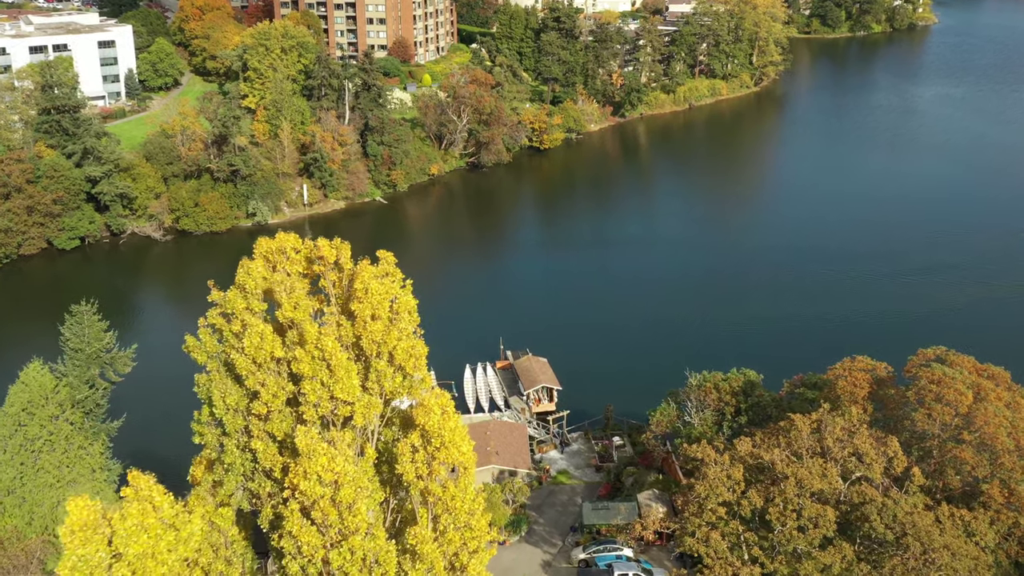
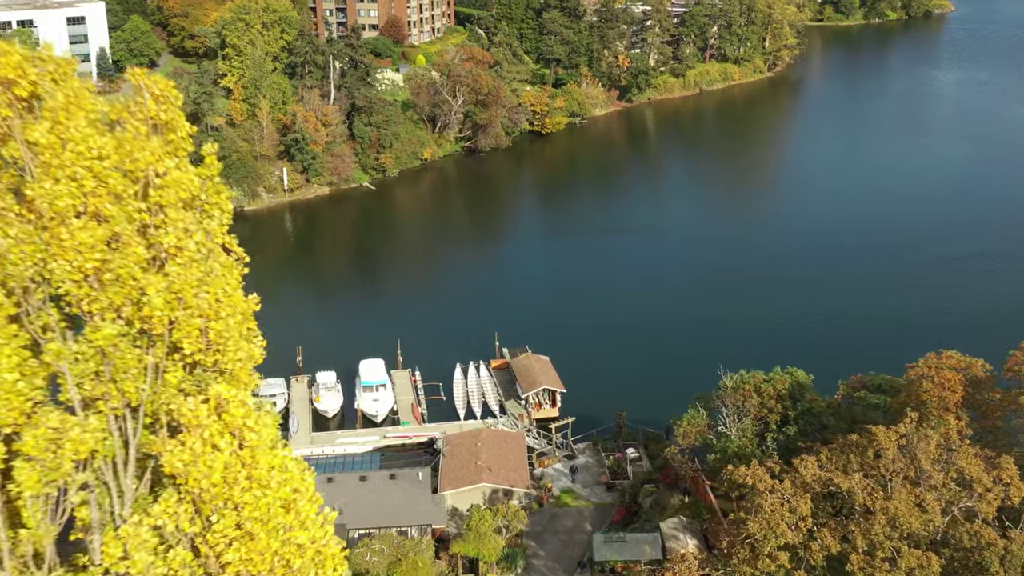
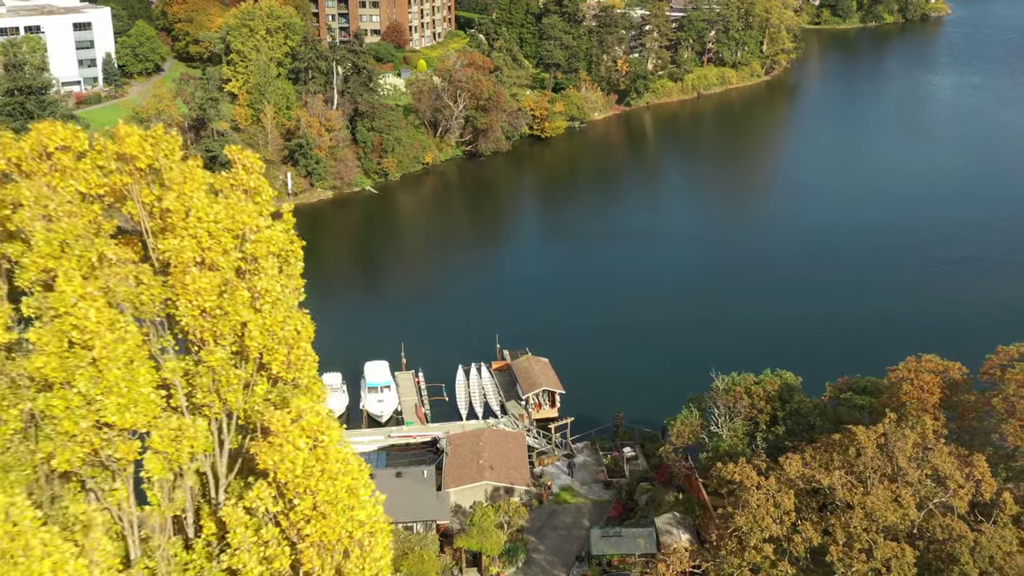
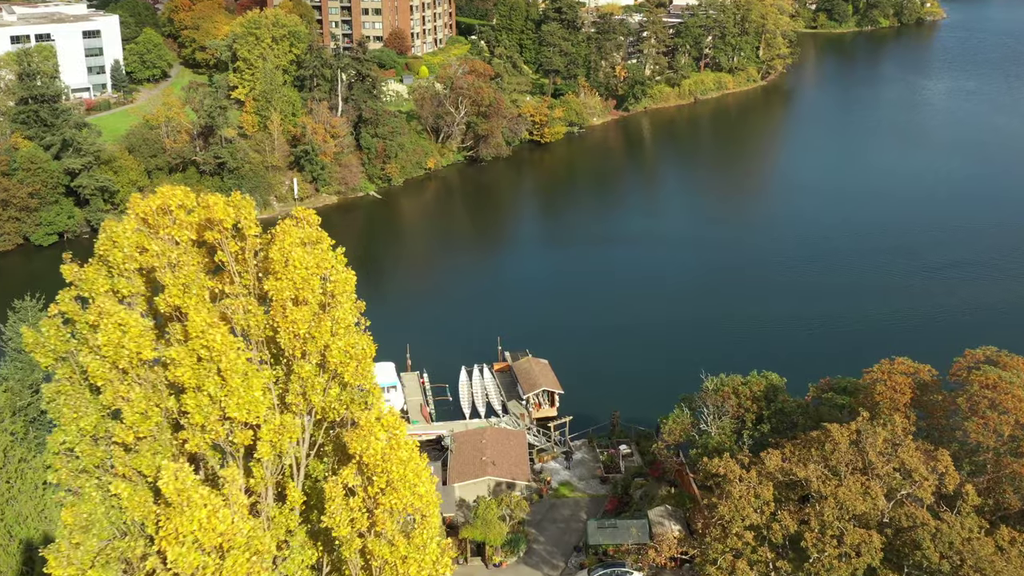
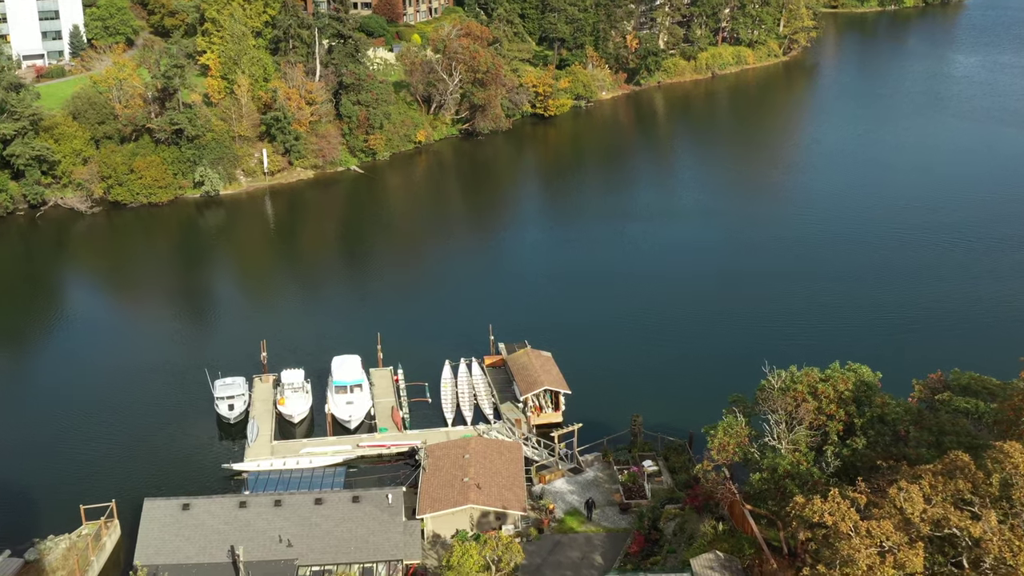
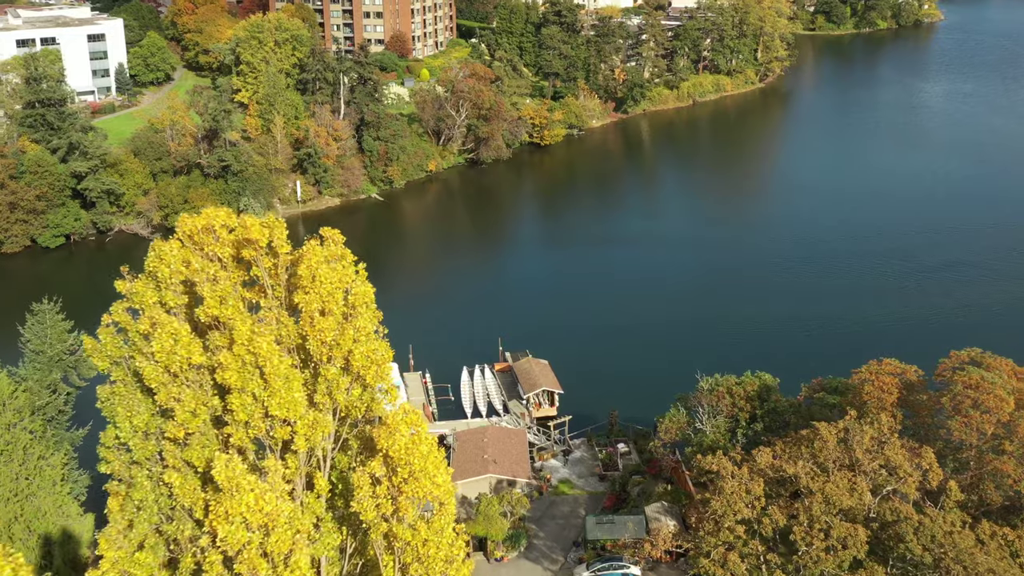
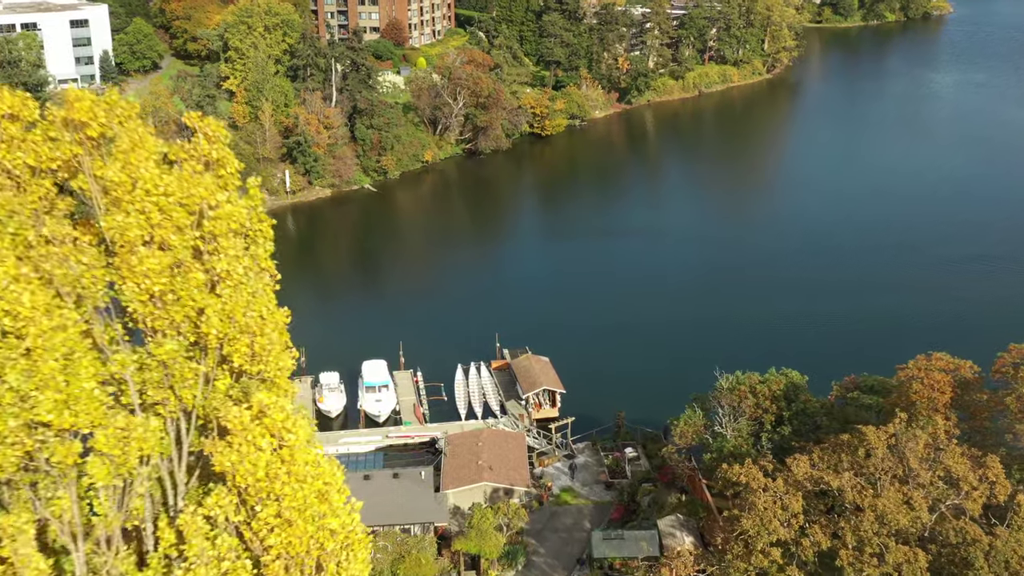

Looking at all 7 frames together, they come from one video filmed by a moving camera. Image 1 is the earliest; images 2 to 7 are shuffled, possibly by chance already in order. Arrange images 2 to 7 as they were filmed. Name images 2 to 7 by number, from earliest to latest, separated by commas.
6, 4, 3, 7, 2, 5
